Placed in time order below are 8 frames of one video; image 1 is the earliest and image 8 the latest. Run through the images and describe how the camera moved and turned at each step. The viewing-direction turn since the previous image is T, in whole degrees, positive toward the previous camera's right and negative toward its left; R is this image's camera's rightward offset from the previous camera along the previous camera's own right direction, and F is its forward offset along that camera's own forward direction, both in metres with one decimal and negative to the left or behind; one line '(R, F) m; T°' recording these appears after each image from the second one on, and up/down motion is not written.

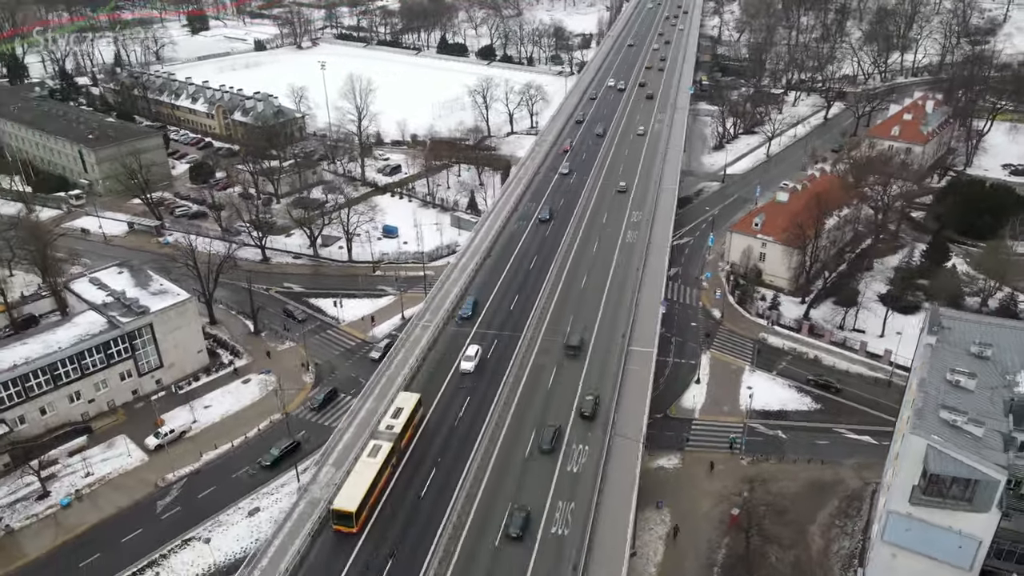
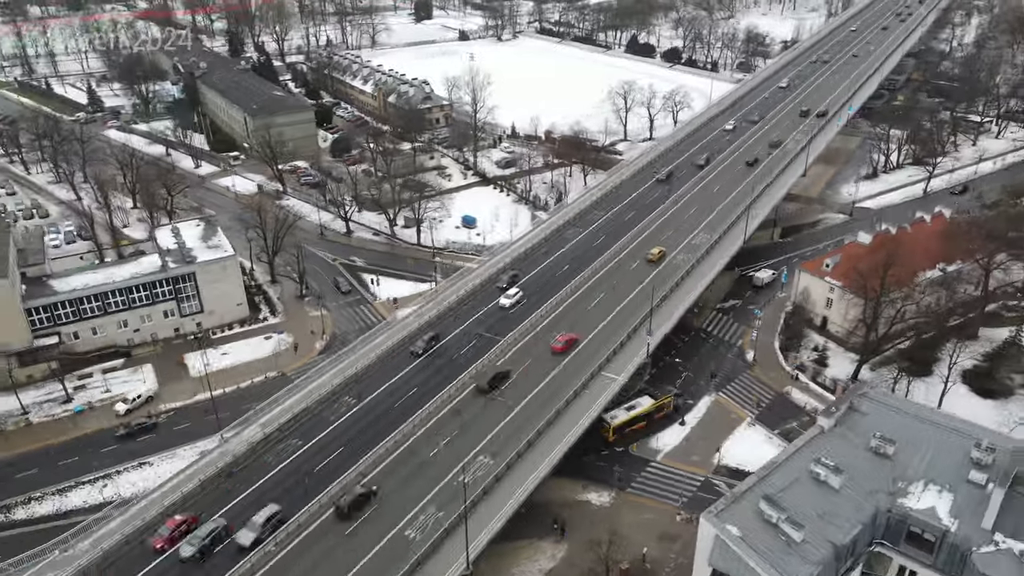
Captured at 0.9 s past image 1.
(+15.9, +3.1) m; -17°
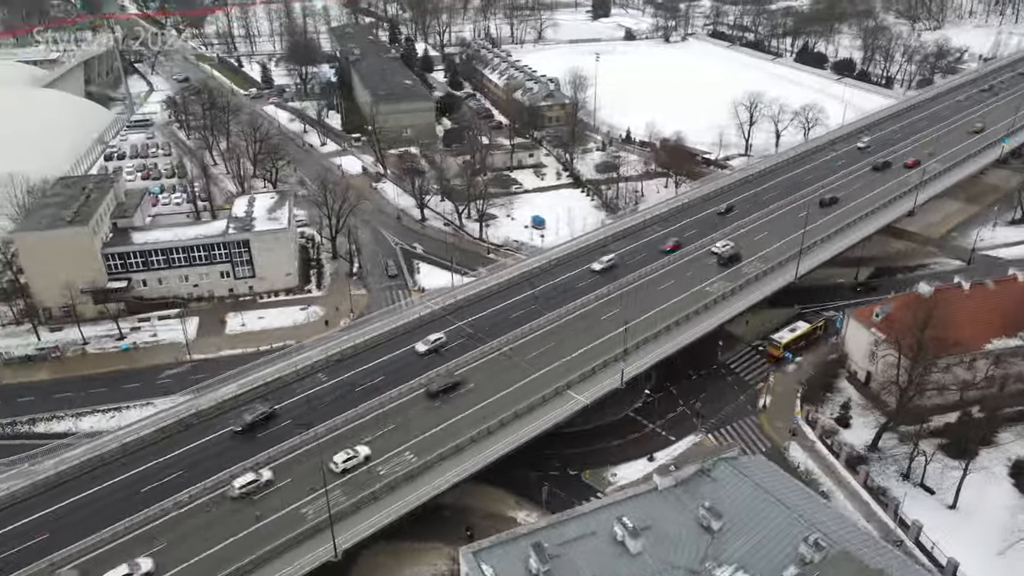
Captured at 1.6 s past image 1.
(+12.9, +2.2) m; -14°
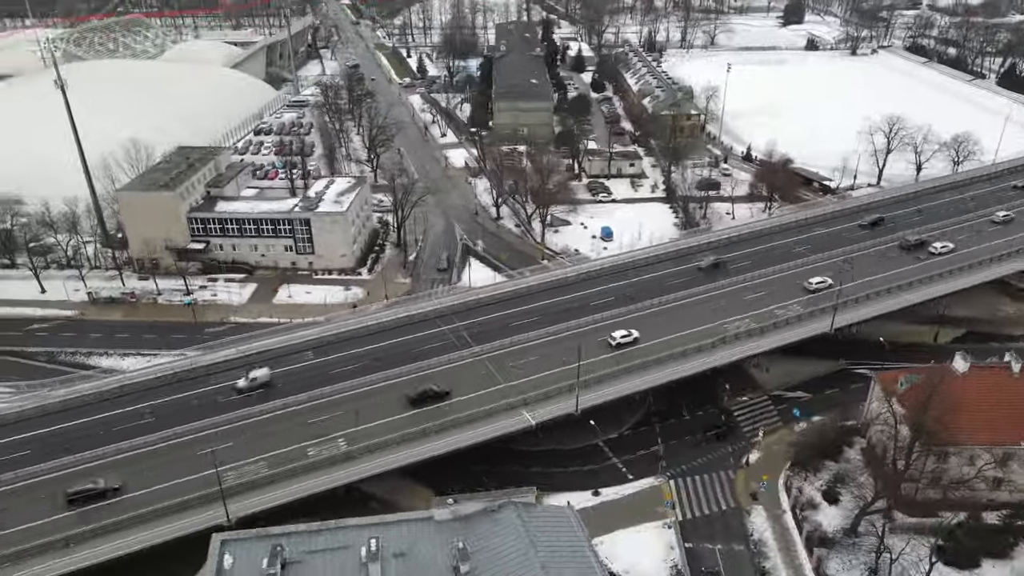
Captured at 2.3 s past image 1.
(+13.3, +2.1) m; -14°
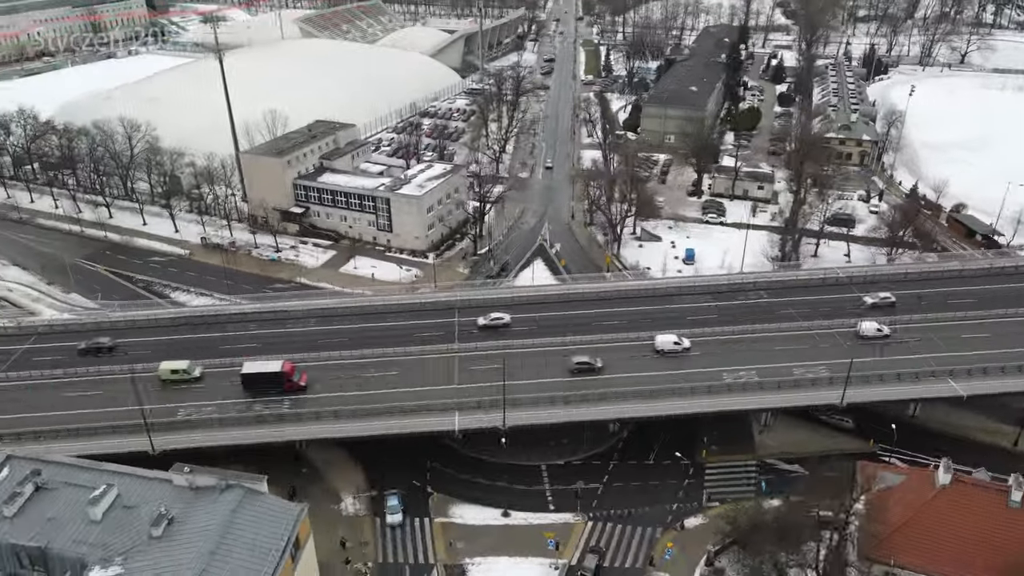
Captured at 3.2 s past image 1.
(+16.4, +3.5) m; -18°
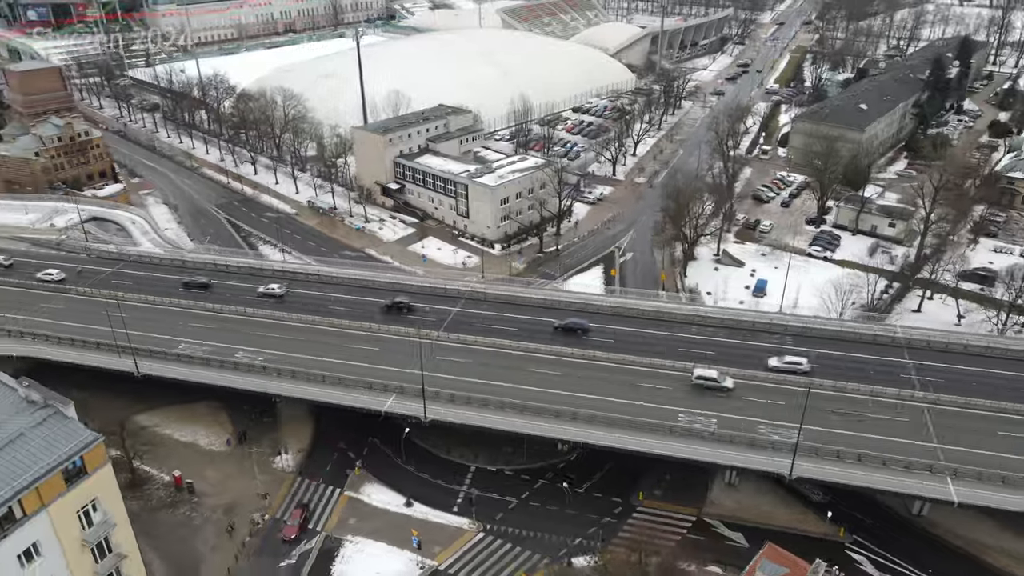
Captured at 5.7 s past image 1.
(+16.1, +3.4) m; -17°
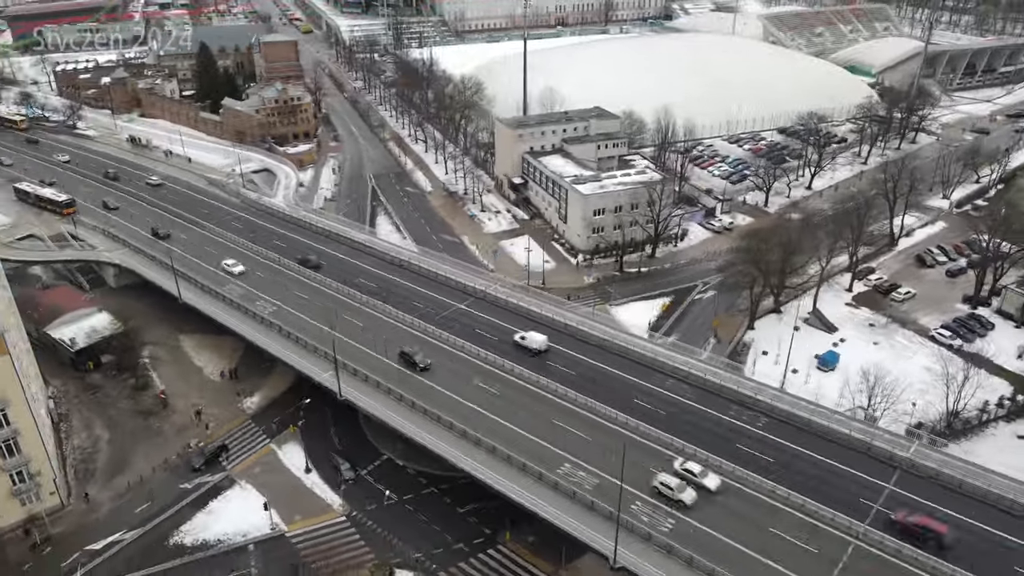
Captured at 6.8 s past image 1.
(+20.4, +5.1) m; -22°
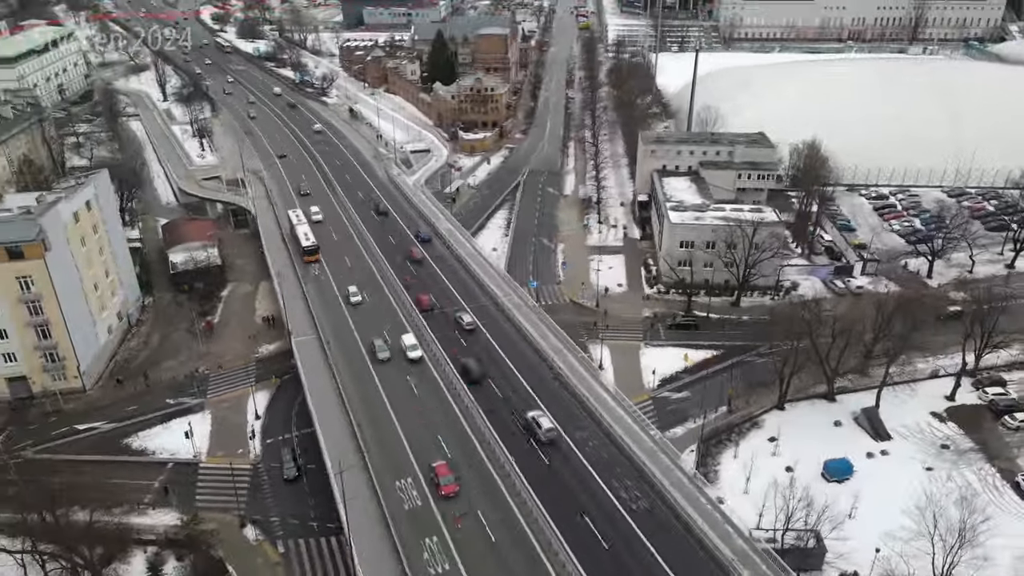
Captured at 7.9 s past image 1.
(+21.0, +5.4) m; -23°
